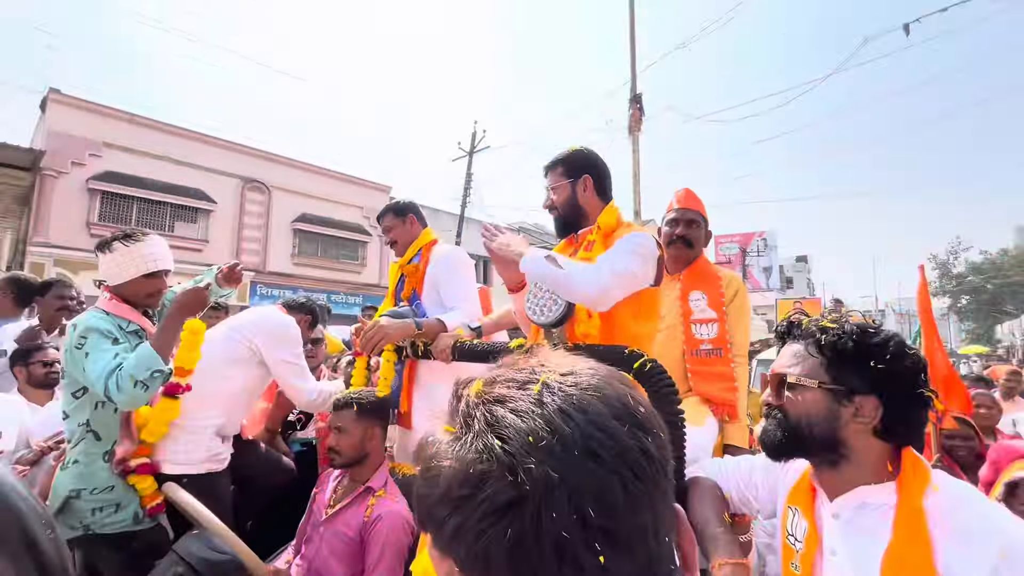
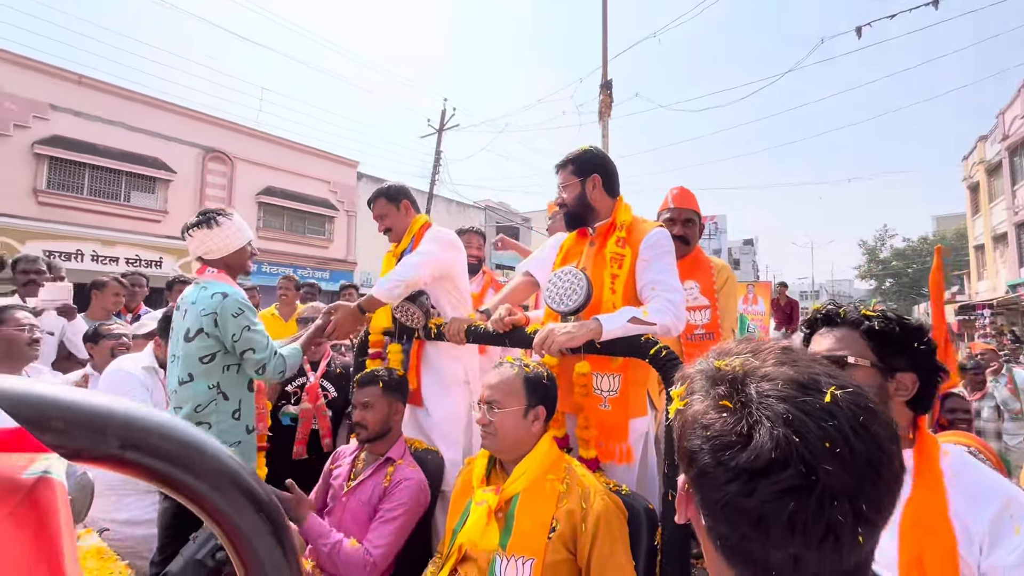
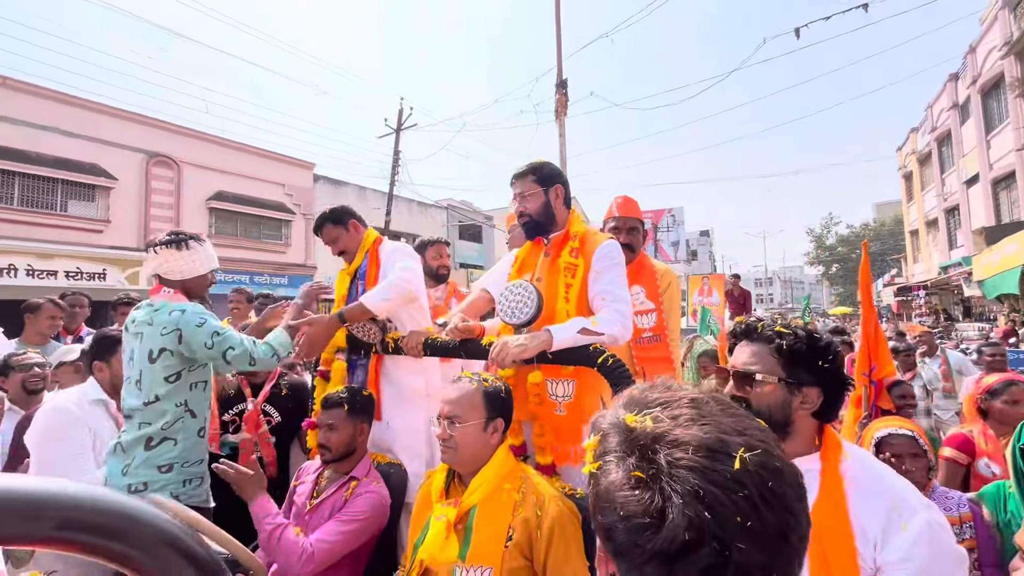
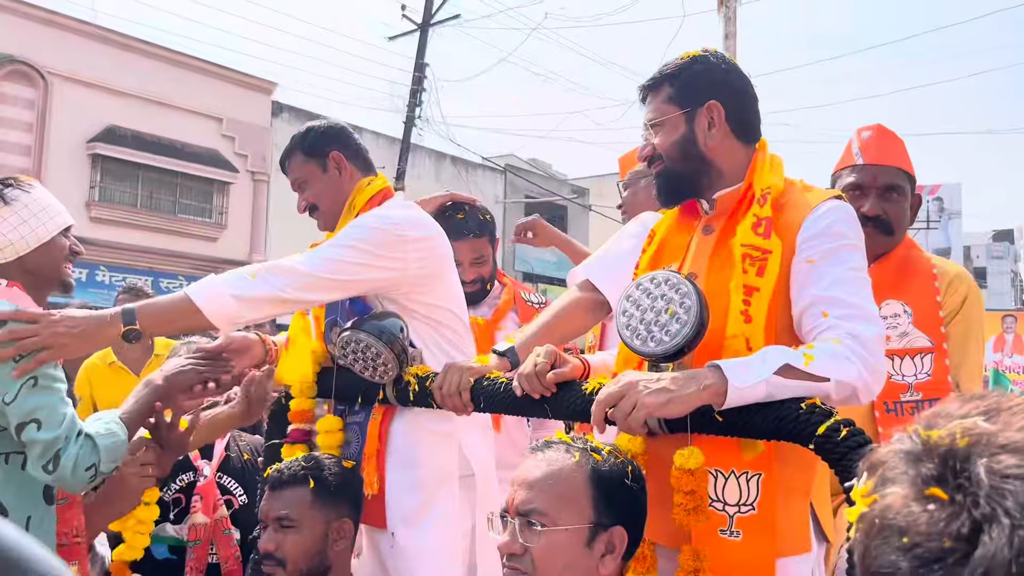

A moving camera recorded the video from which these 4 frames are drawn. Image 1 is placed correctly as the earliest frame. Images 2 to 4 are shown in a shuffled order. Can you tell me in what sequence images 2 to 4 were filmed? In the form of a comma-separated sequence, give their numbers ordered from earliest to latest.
3, 2, 4
